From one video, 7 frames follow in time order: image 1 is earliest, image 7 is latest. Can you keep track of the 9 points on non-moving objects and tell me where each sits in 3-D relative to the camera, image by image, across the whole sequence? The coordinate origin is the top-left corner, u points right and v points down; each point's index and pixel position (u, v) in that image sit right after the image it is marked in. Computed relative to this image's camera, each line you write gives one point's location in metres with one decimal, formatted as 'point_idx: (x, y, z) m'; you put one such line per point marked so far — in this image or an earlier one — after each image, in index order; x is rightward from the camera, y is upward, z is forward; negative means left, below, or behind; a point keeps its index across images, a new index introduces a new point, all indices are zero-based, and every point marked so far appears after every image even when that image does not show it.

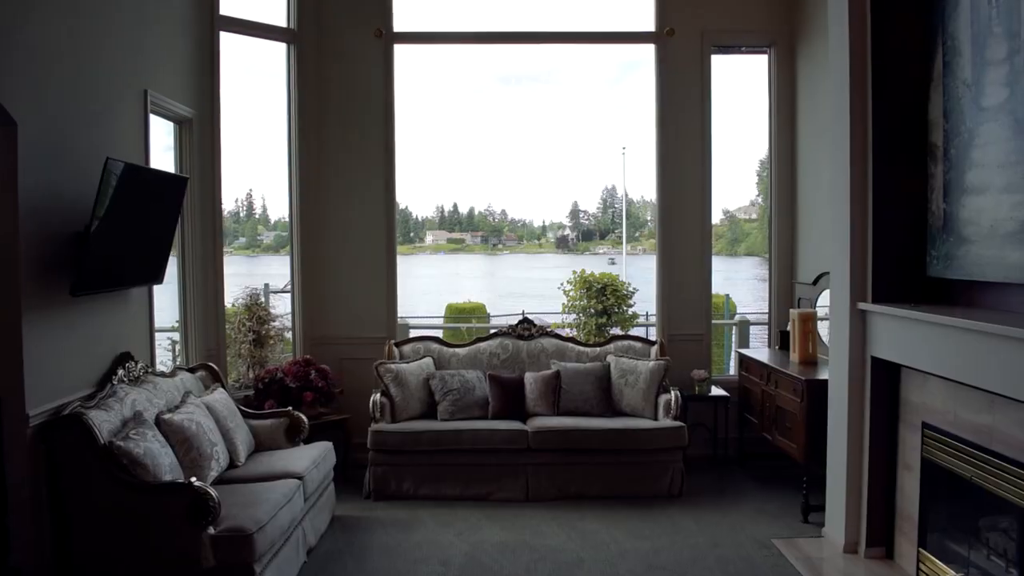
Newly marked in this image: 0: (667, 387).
0: (+1.0, -0.6, +4.4) m
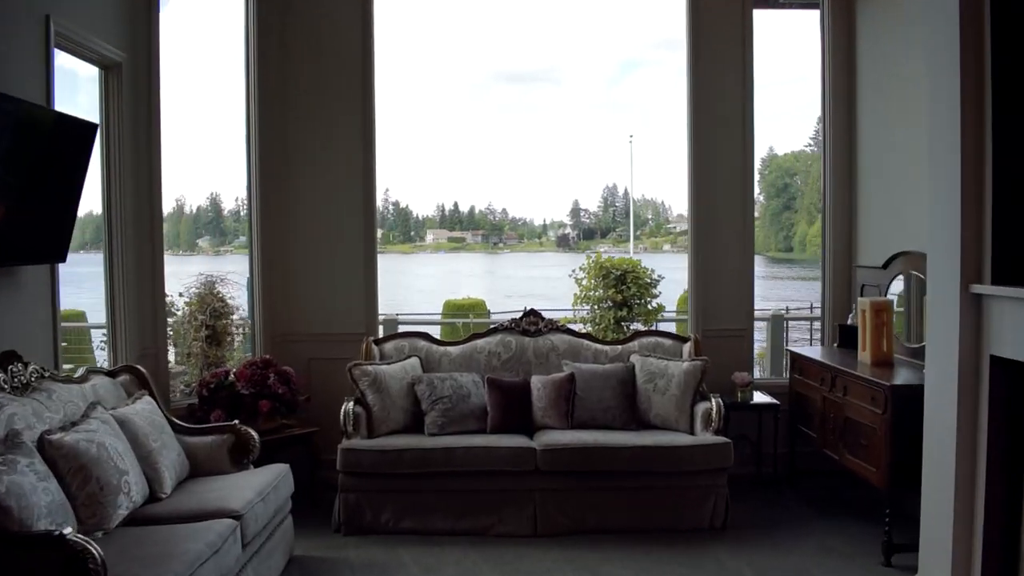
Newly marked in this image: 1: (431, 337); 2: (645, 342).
0: (+1.0, -0.5, +3.6) m
1: (-0.5, -0.3, +3.9) m
2: (+0.7, -0.3, +3.9) m
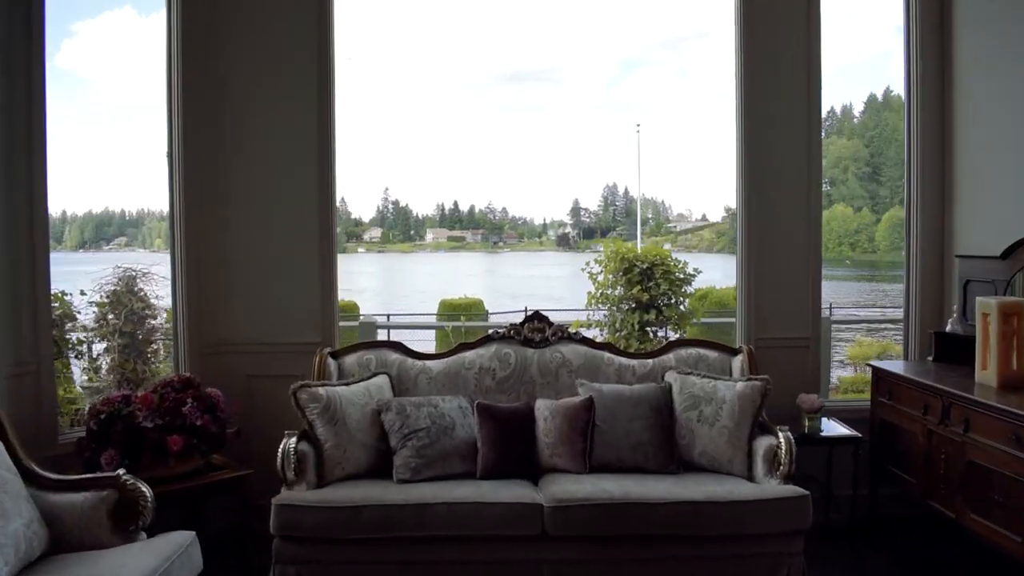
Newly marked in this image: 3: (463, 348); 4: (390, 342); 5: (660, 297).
0: (+1.0, -0.5, +2.7) m
1: (-0.5, -0.3, +3.0) m
2: (+0.7, -0.3, +3.0) m
3: (-0.2, -0.3, +3.0) m
4: (-0.5, -0.2, +3.0) m
5: (+0.8, 0.0, +3.5) m
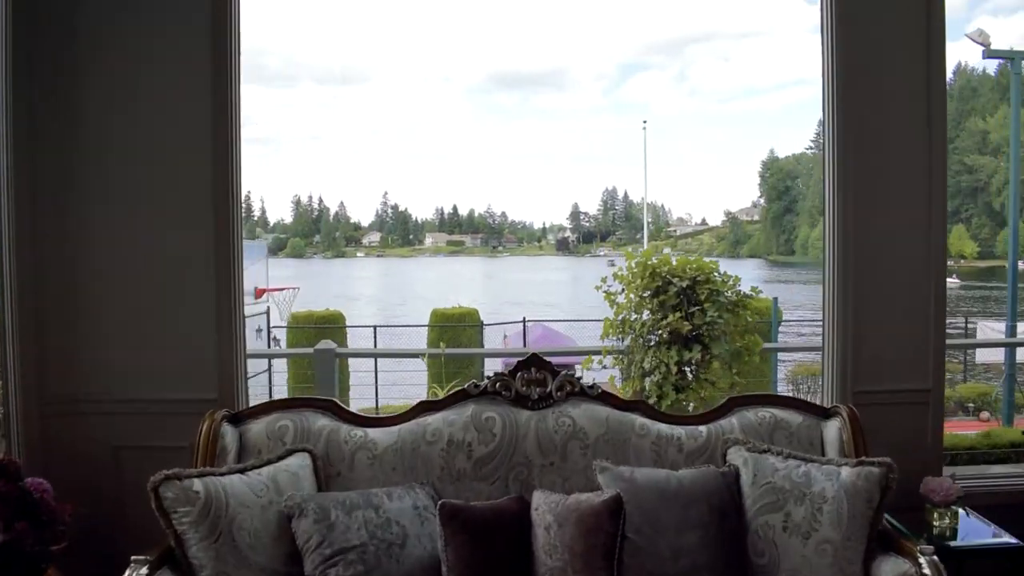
0: (+1.0, -0.6, +1.8) m
1: (-0.5, -0.3, +2.0) m
2: (+0.7, -0.4, +2.0) m
3: (-0.3, -0.3, +2.0) m
4: (-0.6, -0.3, +2.0) m
5: (+0.7, -0.1, +2.6) m
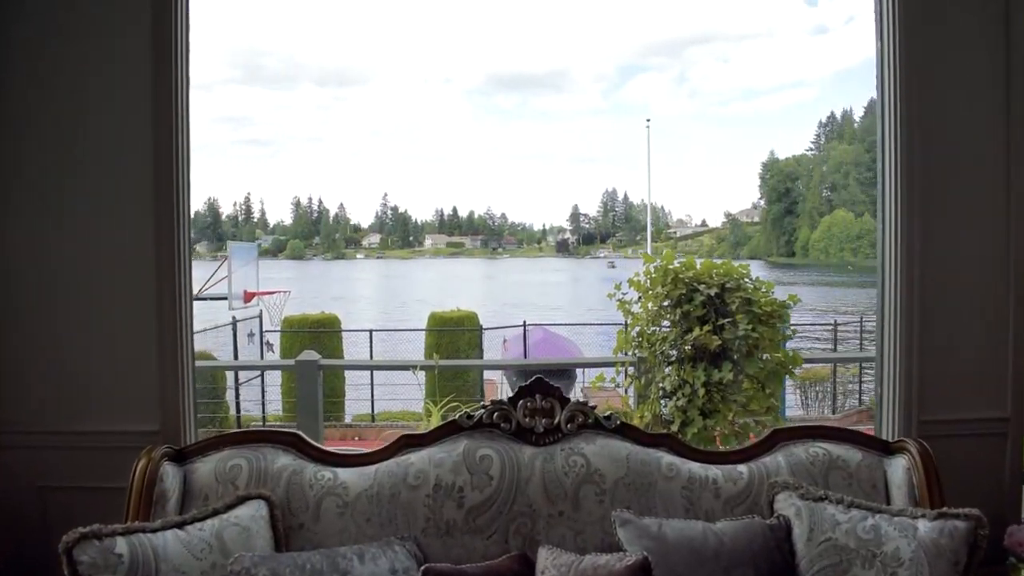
0: (+1.0, -0.6, +1.4) m
1: (-0.5, -0.4, +1.7) m
2: (+0.7, -0.4, +1.7) m
3: (-0.3, -0.4, +1.7) m
4: (-0.6, -0.4, +1.7) m
5: (+0.7, -0.2, +2.2) m
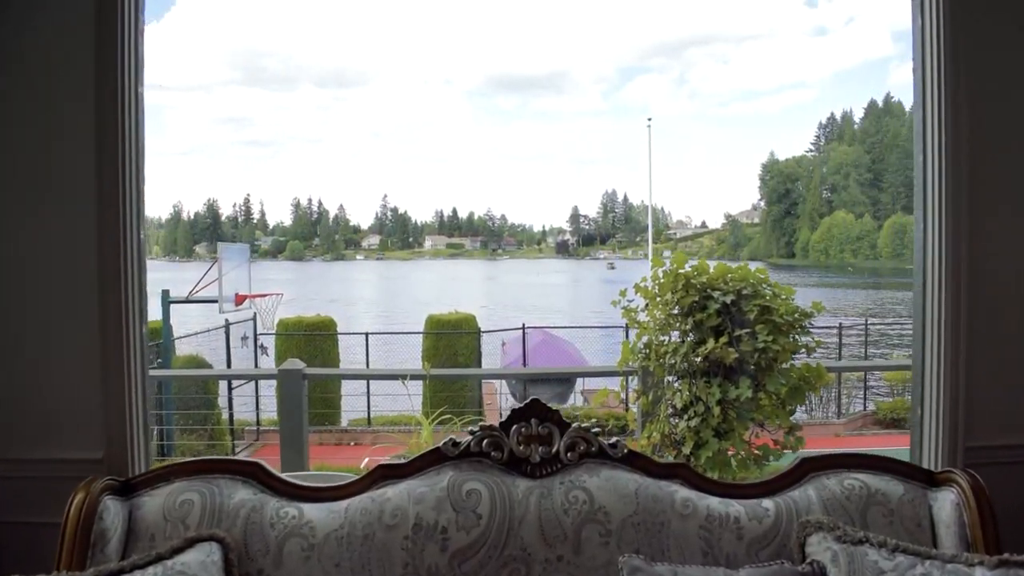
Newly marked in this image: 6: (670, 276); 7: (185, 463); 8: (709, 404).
0: (+0.9, -0.7, +1.2) m
1: (-0.5, -0.4, +1.5) m
2: (+0.7, -0.4, +1.5) m
3: (-0.3, -0.4, +1.5) m
4: (-0.6, -0.4, +1.5) m
5: (+0.7, -0.2, +2.0) m
6: (+0.5, 0.0, +2.0) m
7: (-0.7, -0.4, +1.5) m
8: (+0.6, -0.3, +2.0) m
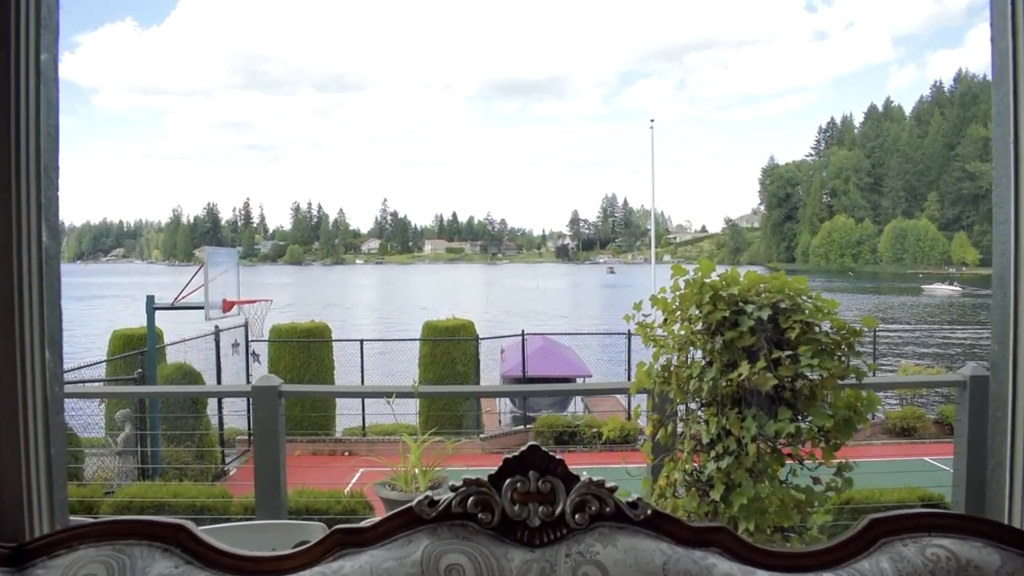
0: (+0.9, -0.7, +0.9) m
1: (-0.5, -0.4, +1.2) m
2: (+0.7, -0.4, +1.2) m
3: (-0.3, -0.4, +1.1) m
4: (-0.6, -0.4, +1.2) m
5: (+0.7, -0.2, +1.7) m
6: (+0.4, 0.0, +1.7) m
7: (-0.7, -0.4, +1.2) m
8: (+0.5, -0.4, +1.7) m
